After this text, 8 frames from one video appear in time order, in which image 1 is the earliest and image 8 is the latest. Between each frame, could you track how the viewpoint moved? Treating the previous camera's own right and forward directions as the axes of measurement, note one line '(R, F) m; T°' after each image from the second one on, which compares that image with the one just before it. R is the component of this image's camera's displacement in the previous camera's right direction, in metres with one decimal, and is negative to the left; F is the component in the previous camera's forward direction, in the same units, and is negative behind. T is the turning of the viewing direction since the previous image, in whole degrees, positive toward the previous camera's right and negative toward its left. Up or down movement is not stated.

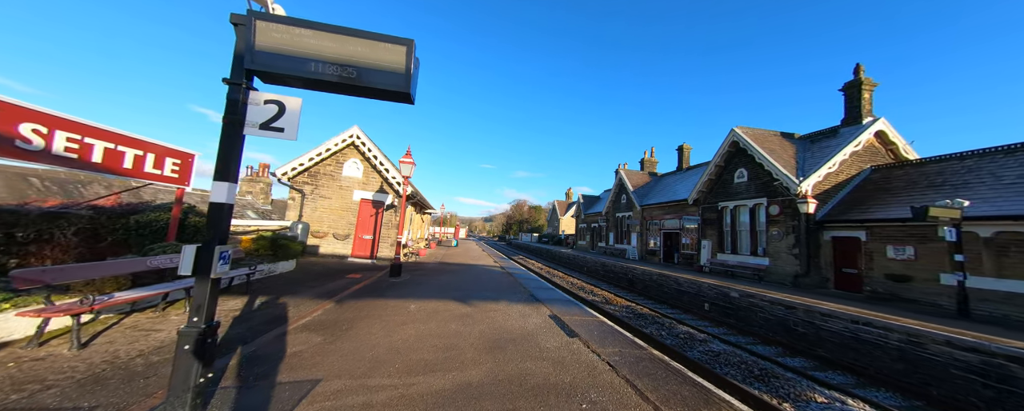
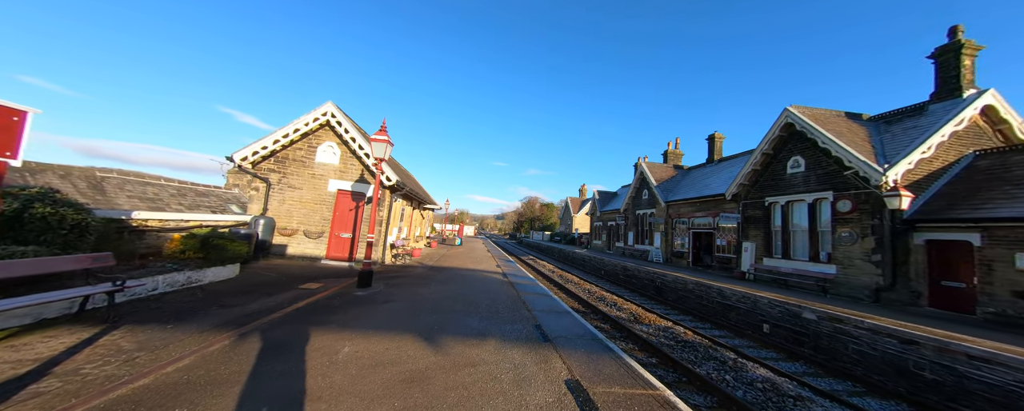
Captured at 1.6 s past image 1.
(+0.2, +2.2) m; -2°
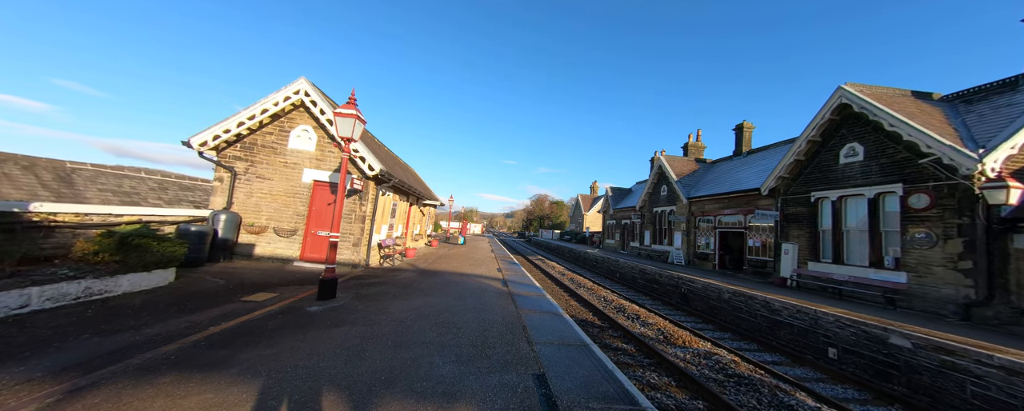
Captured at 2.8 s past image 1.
(+0.2, +1.5) m; -2°
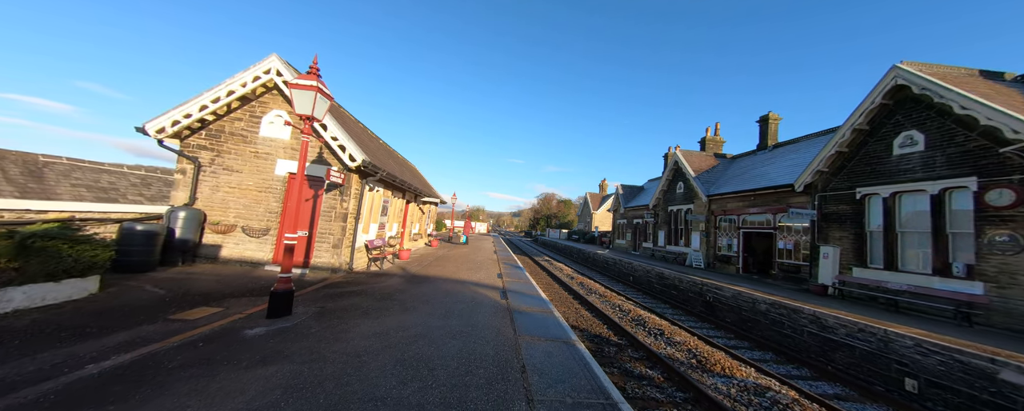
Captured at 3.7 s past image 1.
(+0.1, +1.2) m; -1°
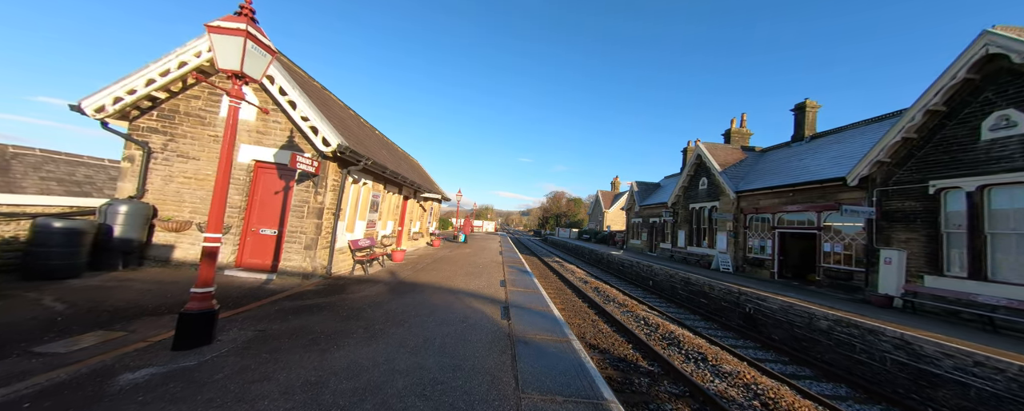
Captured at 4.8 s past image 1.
(+0.1, +1.3) m; -2°
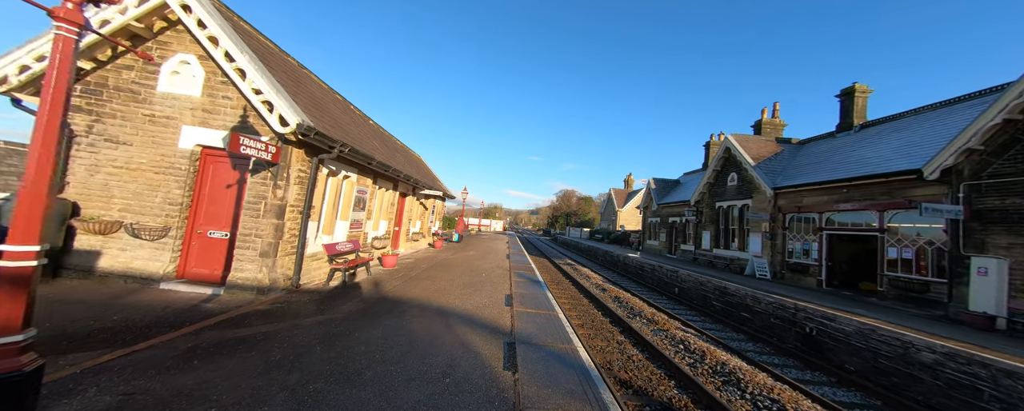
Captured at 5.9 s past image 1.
(0.0, +1.4) m; -2°
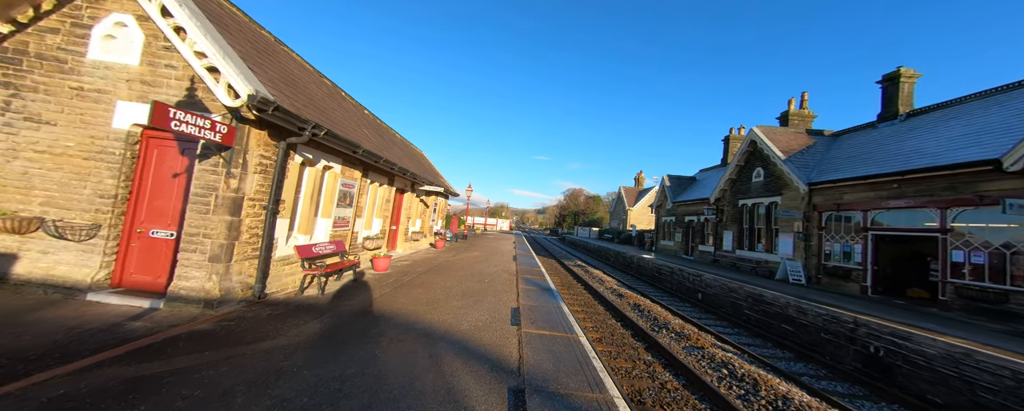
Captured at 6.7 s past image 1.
(0.0, +1.0) m; -1°
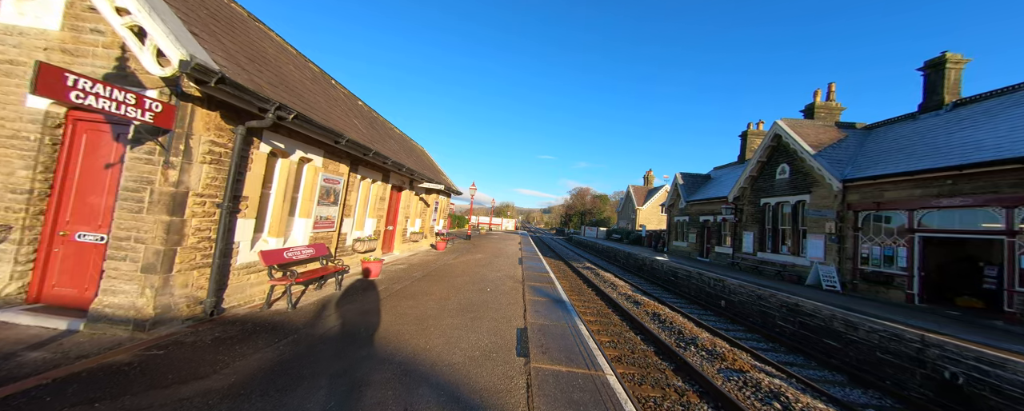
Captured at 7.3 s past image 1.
(0.0, +0.9) m; -1°
